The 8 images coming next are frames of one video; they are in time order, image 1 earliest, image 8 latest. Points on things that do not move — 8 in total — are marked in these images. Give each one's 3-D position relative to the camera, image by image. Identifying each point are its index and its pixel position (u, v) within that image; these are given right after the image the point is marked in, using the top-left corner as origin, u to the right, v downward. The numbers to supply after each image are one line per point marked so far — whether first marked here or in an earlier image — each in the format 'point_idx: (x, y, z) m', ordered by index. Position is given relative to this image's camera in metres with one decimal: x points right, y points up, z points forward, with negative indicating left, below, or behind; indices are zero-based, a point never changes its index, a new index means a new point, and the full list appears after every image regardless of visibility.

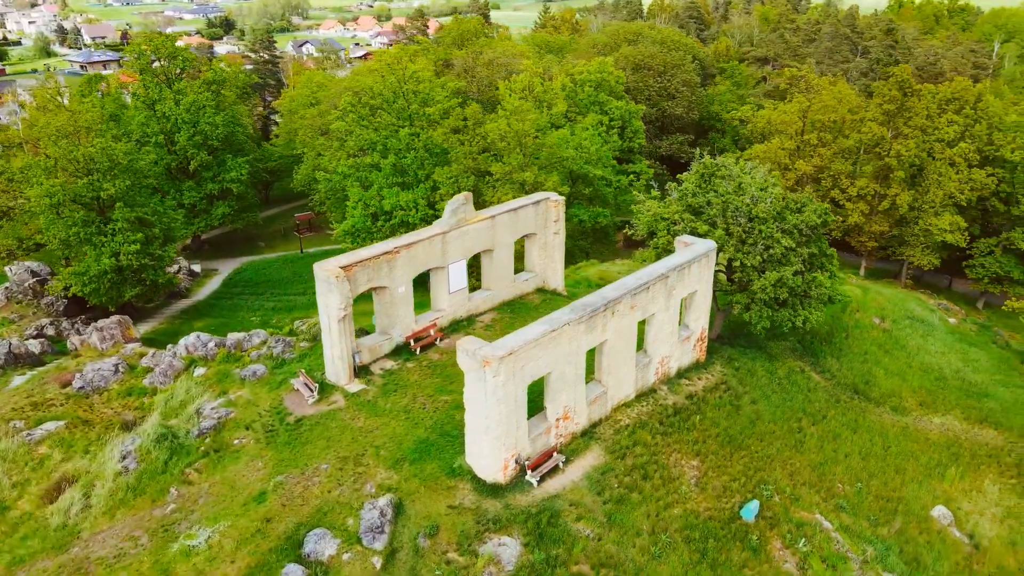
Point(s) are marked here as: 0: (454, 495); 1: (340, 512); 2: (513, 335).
0: (-1.2, -4.3, +15.1) m
1: (-3.4, -4.6, +14.9) m
2: (0.0, -1.0, +15.0) m
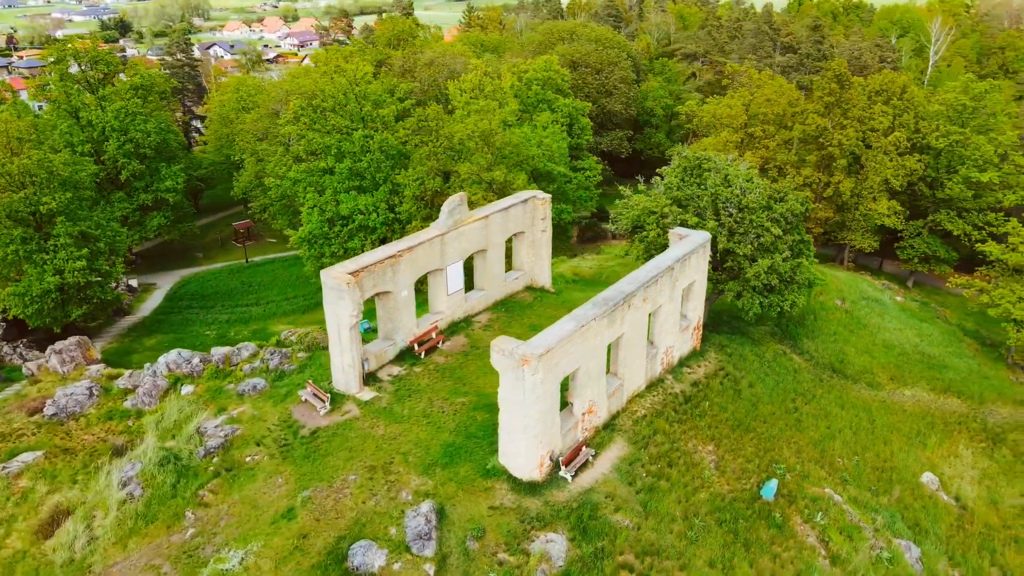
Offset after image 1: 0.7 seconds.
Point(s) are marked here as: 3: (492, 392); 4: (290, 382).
0: (-0.4, -4.3, +15.1) m
1: (-2.6, -4.7, +14.6) m
2: (+0.7, -0.9, +15.1) m
3: (-0.4, -2.6, +18.4) m
4: (-5.8, -2.5, +19.3) m
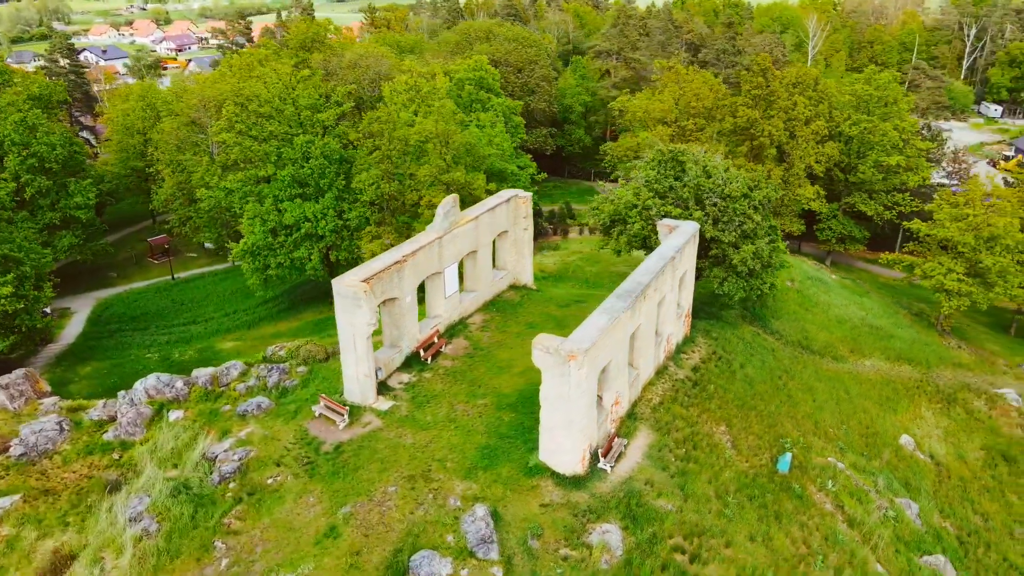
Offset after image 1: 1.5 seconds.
0: (+0.6, -4.3, +15.2) m
1: (-1.5, -4.8, +14.4) m
2: (+1.5, -0.8, +15.2) m
3: (0.0, -2.6, +18.4) m
4: (-5.4, -2.8, +18.6) m
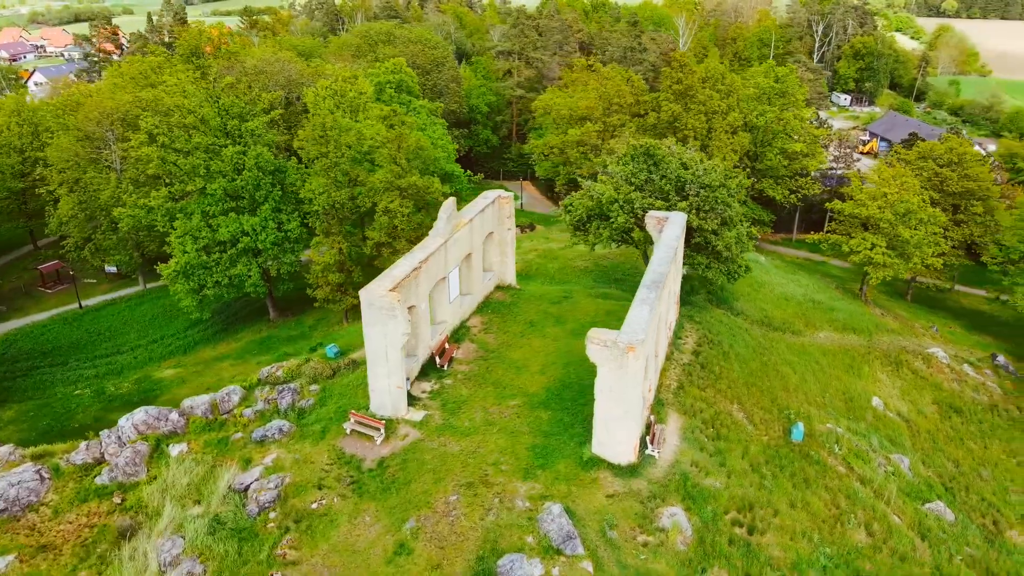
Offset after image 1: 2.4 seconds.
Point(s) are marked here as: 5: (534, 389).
0: (+1.9, -4.2, +15.4) m
1: (0.0, -4.8, +14.3) m
2: (+2.5, -0.7, +15.6) m
3: (+0.7, -2.6, +18.6) m
4: (-4.7, -3.1, +17.9) m
5: (+0.6, -2.6, +18.6) m
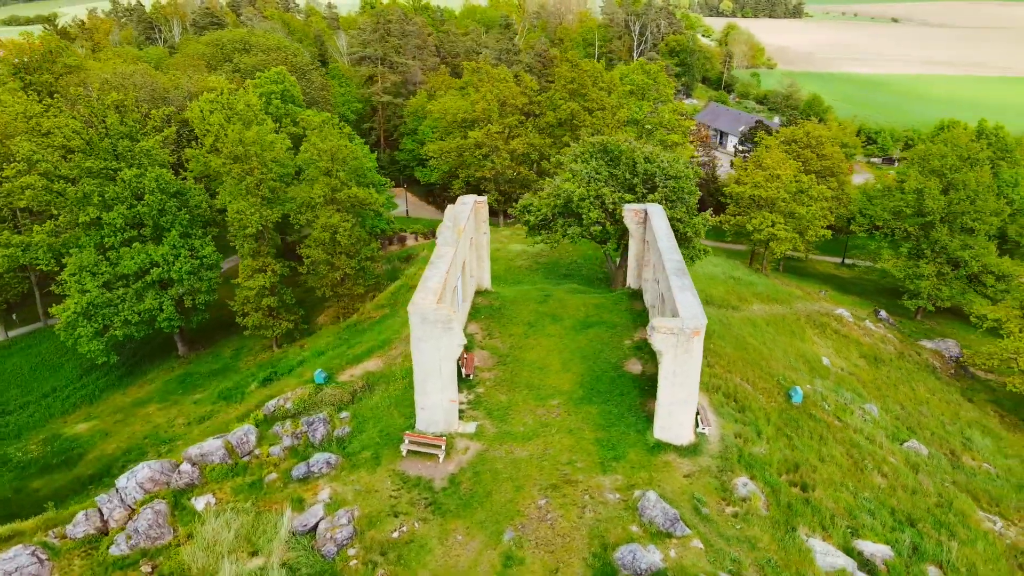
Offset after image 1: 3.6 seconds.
0: (+3.6, -3.9, +16.1) m
1: (+2.1, -4.7, +14.6) m
2: (+3.8, -0.4, +16.4) m
3: (+1.6, -2.6, +18.9) m
4: (-3.4, -3.6, +17.0) m
5: (+1.4, -2.5, +18.9) m
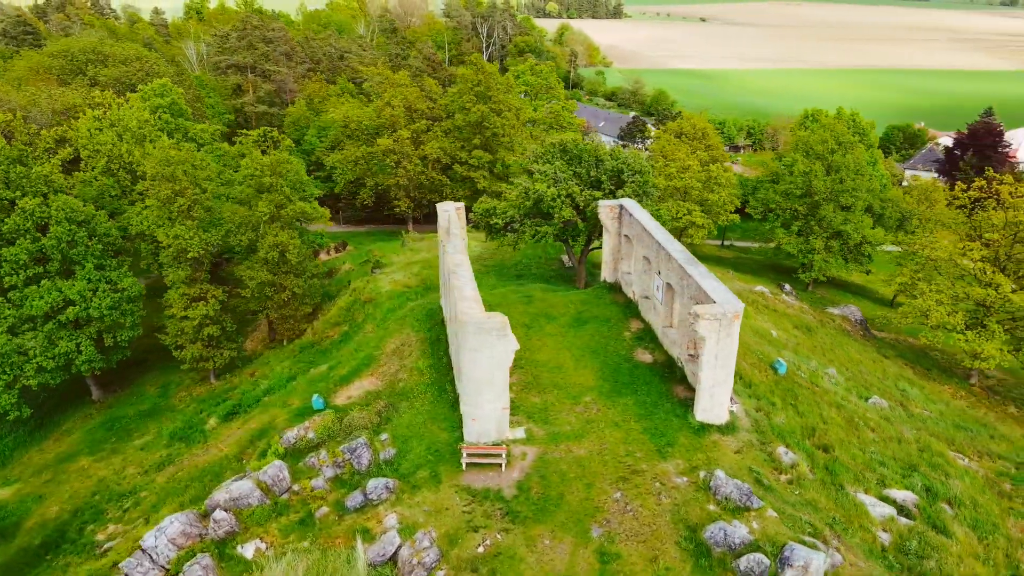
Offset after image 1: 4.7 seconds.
0: (+4.9, -3.7, +17.0) m
1: (+3.8, -4.6, +15.2) m
2: (+4.7, -0.1, +17.3) m
3: (+2.3, -2.5, +19.3) m
4: (-2.2, -3.9, +16.5) m
5: (+2.1, -2.5, +19.3) m
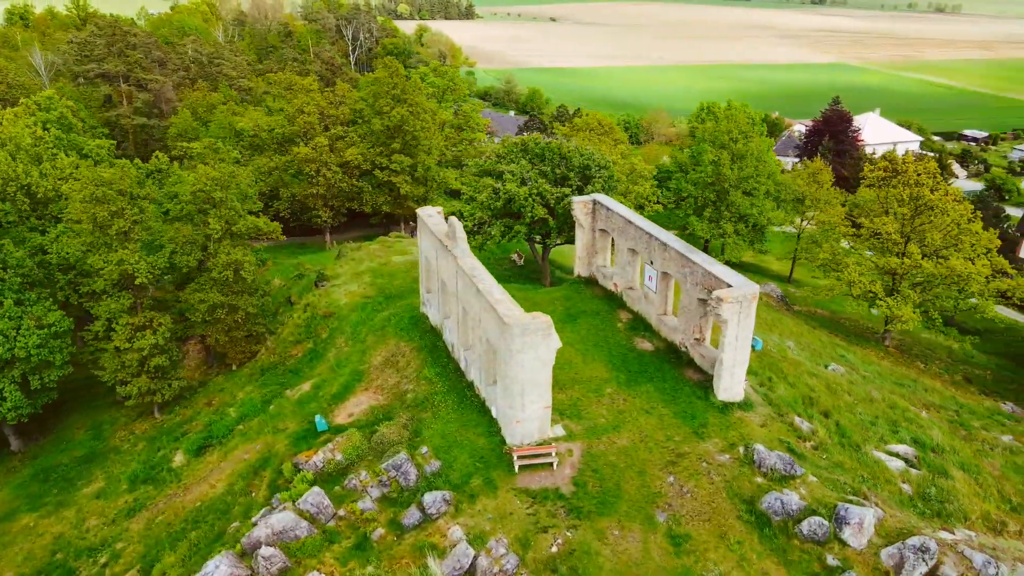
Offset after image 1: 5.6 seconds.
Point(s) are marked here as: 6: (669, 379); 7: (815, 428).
0: (+5.8, -3.3, +17.9) m
1: (+5.1, -4.2, +16.0) m
2: (+5.3, +0.2, +18.2) m
3: (+2.7, -2.3, +19.7) m
4: (-1.1, -4.1, +16.2) m
5: (+2.6, -2.3, +19.7) m
6: (+4.2, -2.4, +19.4) m
7: (+7.5, -3.5, +18.3) m
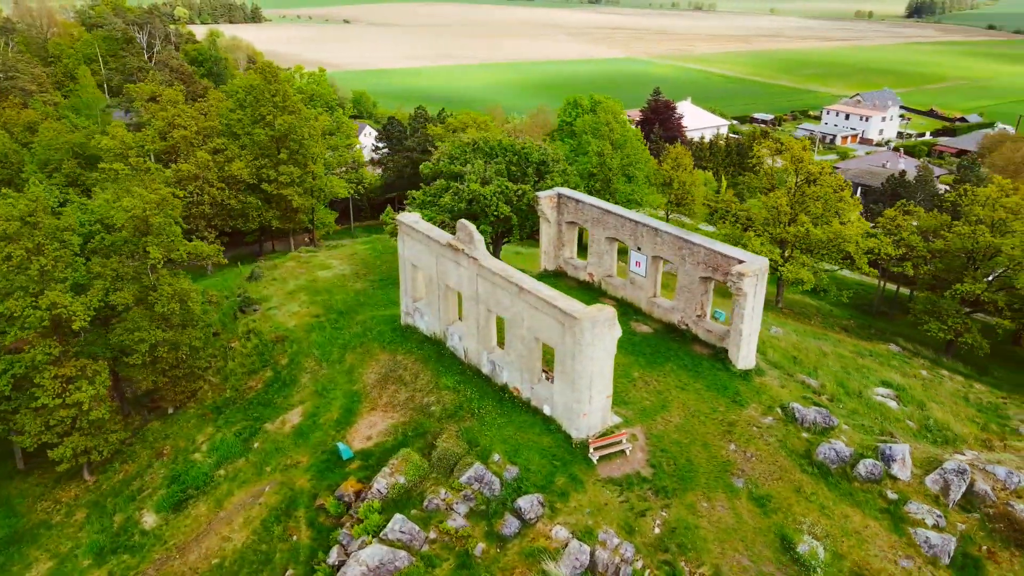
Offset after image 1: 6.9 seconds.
0: (+6.8, -2.6, +19.4) m
1: (+6.7, -3.6, +17.4) m
2: (+5.9, +0.9, +19.5) m
3: (+3.3, -2.0, +20.4) m
4: (+0.7, -4.1, +16.1) m
5: (+3.2, -2.0, +20.3) m
6: (+4.8, -1.9, +20.4) m
7: (+8.4, -2.6, +20.2) m
